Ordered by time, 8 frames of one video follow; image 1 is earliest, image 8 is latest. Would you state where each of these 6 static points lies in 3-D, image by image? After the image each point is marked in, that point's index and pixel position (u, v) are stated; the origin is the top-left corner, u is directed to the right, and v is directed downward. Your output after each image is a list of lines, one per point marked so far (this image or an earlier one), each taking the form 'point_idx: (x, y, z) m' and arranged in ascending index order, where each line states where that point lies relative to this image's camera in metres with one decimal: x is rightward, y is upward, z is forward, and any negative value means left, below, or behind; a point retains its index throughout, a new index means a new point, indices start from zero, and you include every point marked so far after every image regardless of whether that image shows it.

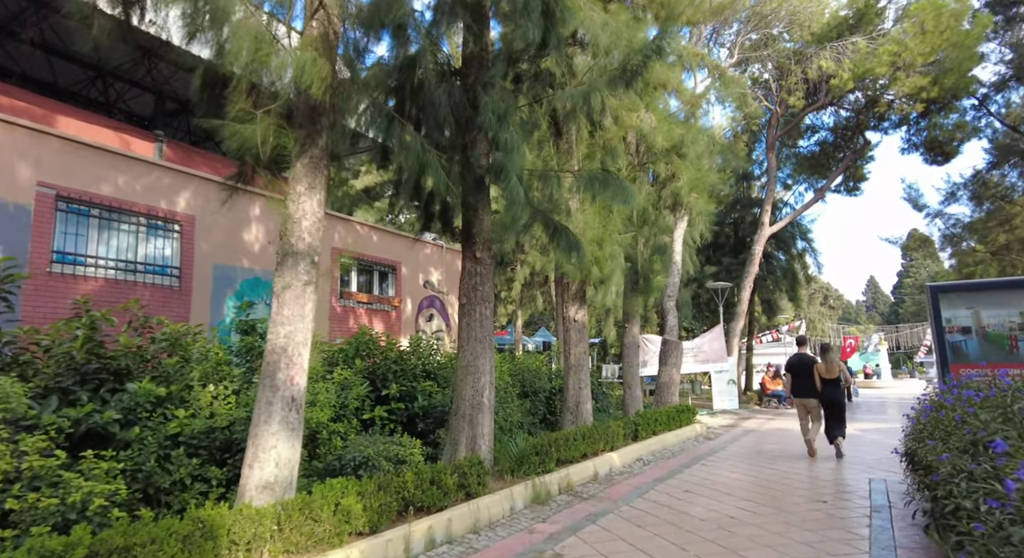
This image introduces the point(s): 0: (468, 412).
0: (-0.5, -1.6, +6.5) m
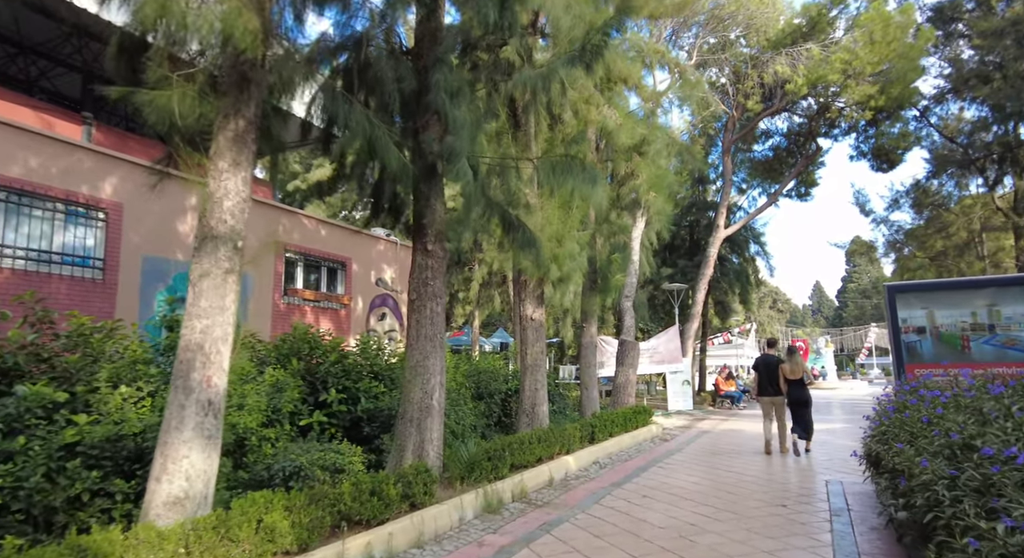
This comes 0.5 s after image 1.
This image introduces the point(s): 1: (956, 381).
0: (-1.1, -1.5, +6.1) m
1: (+4.1, -0.9, +4.9) m
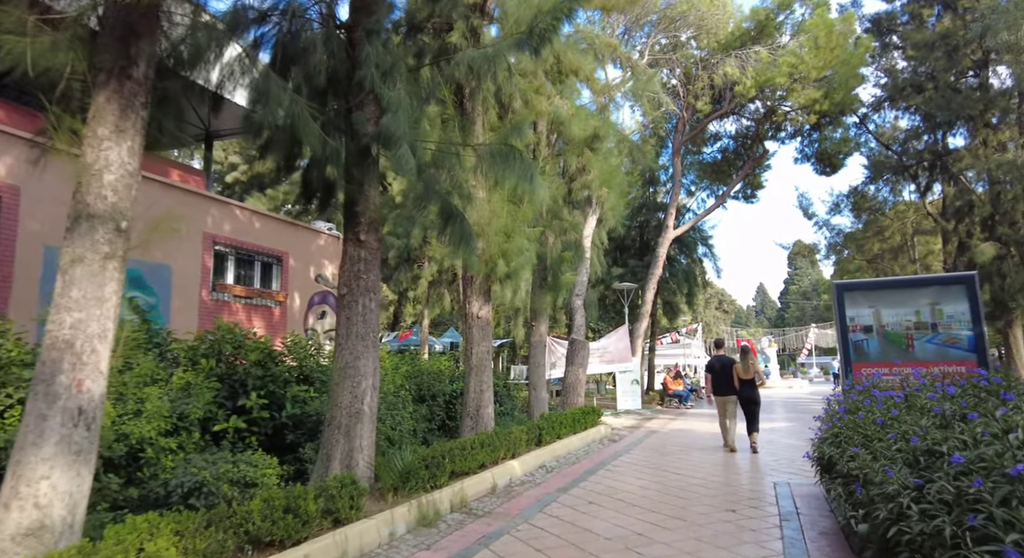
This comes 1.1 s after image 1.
0: (-1.7, -1.4, +5.5) m
1: (+3.5, -0.9, +4.8) m
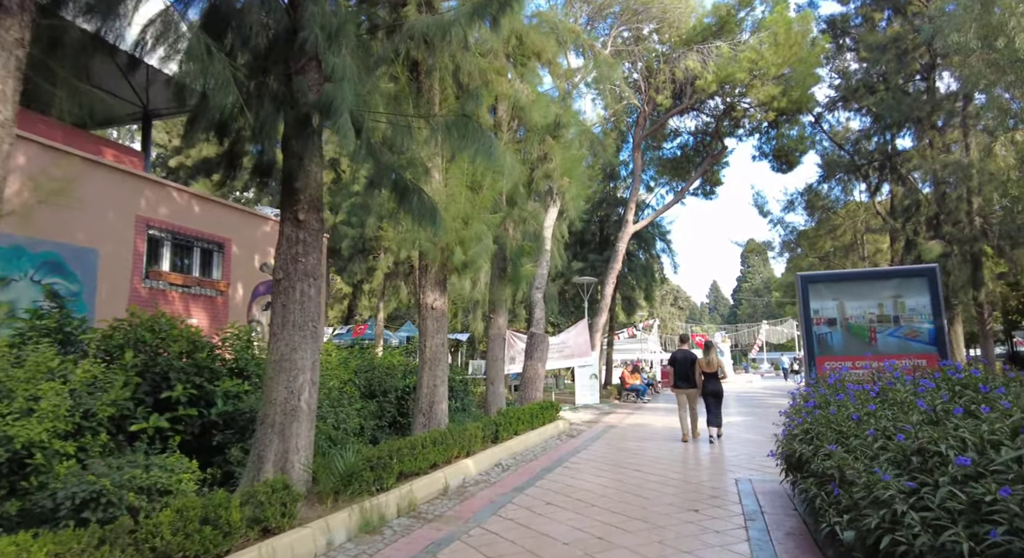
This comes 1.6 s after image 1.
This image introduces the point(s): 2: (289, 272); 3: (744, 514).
0: (-2.1, -1.3, +5.0) m
1: (+3.1, -0.8, +4.7) m
2: (-2.1, +0.1, +5.3) m
3: (+2.2, -2.2, +5.1) m
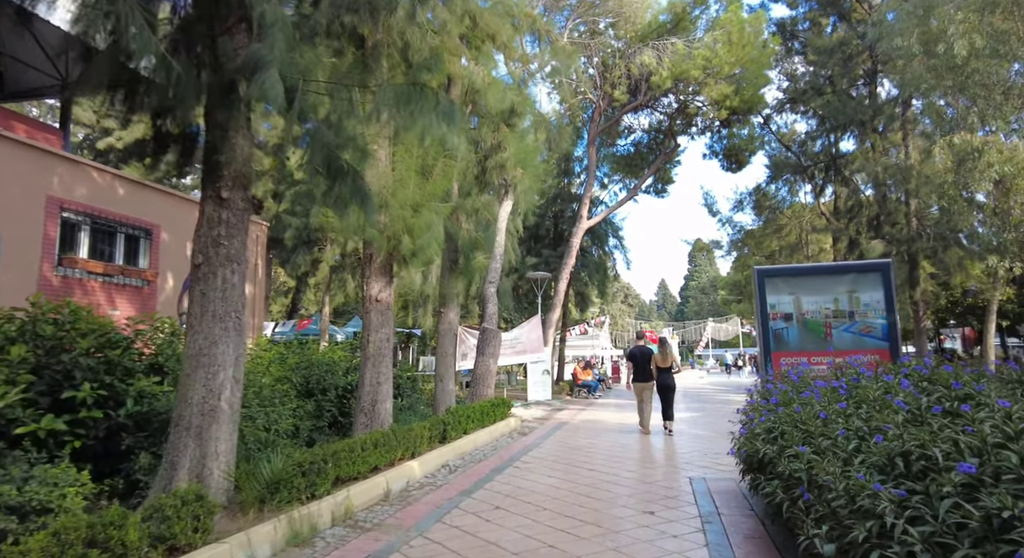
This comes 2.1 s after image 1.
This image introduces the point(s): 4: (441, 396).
0: (-2.6, -1.2, +4.4) m
1: (+2.7, -0.8, +4.6) m
2: (-2.6, +0.2, +4.7) m
3: (+1.7, -2.1, +4.9) m
4: (-1.3, -2.0, +9.7) m
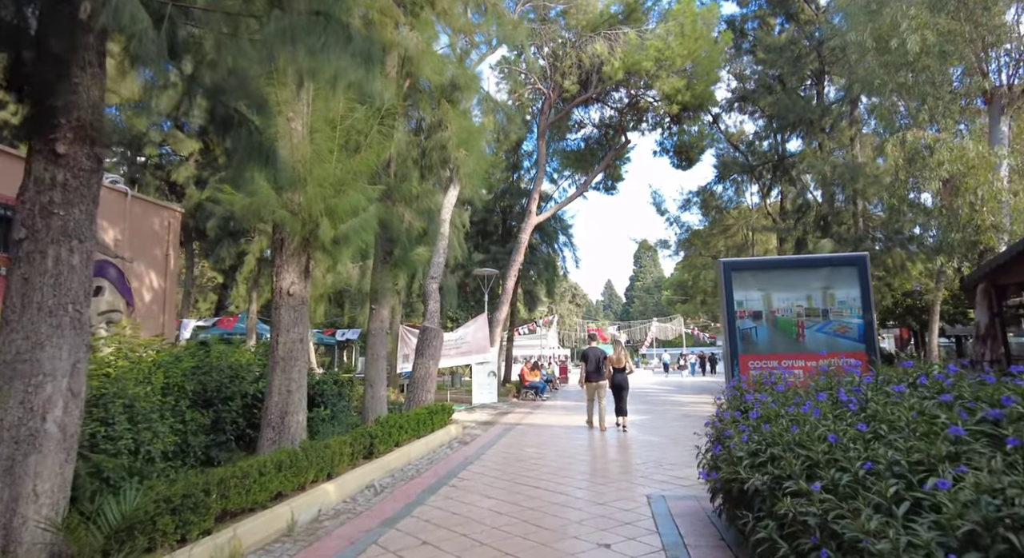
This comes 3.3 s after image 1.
0: (-3.0, -1.0, +3.3) m
1: (+2.2, -0.7, +3.9) m
2: (-3.0, +0.3, +3.5) m
3: (+1.2, -2.1, +4.2) m
4: (-2.2, -1.9, +8.6) m
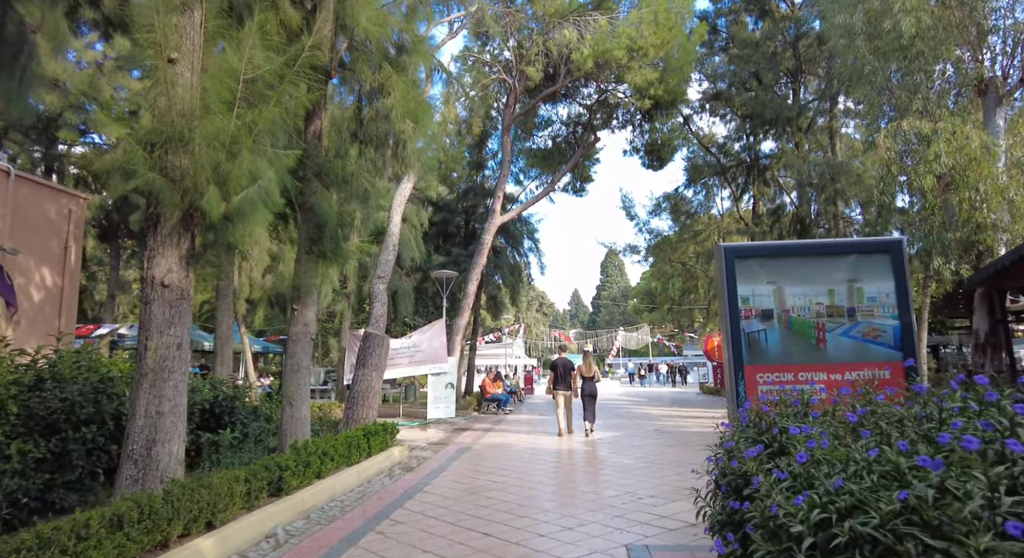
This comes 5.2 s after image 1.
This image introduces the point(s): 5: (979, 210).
0: (-3.3, -0.9, +1.8) m
1: (+1.8, -0.6, +2.7) m
2: (-3.4, +0.5, +2.1) m
3: (+0.8, -1.9, +2.9) m
4: (-2.8, -1.9, +7.2) m
5: (+7.7, +1.2, +9.1) m
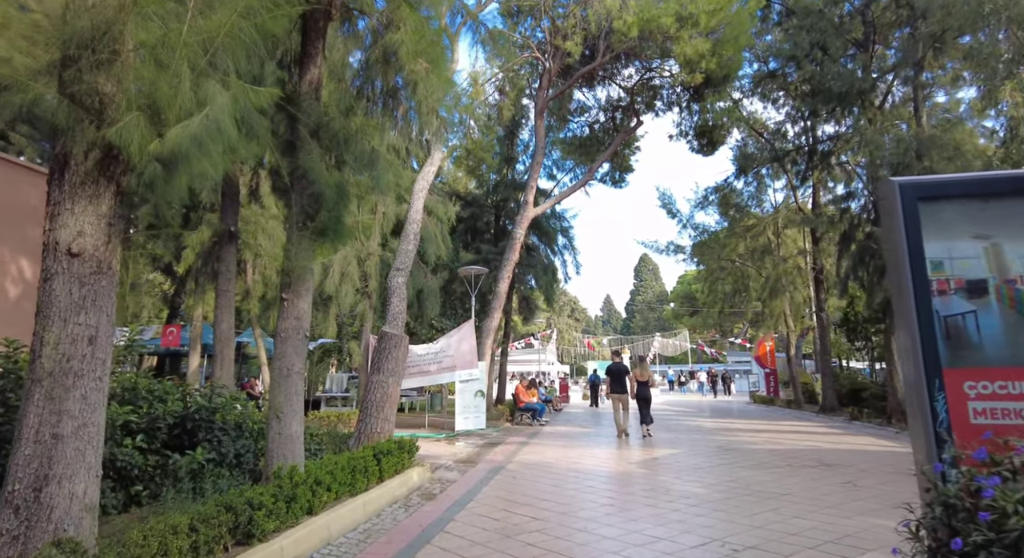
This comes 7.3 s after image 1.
0: (-3.2, -0.6, +0.5) m
1: (+2.0, -0.3, +1.1) m
2: (-3.2, +0.7, +0.8) m
3: (+1.0, -1.7, +1.4) m
4: (-2.4, -1.7, +5.8) m
5: (+8.2, +1.4, +7.2) m
